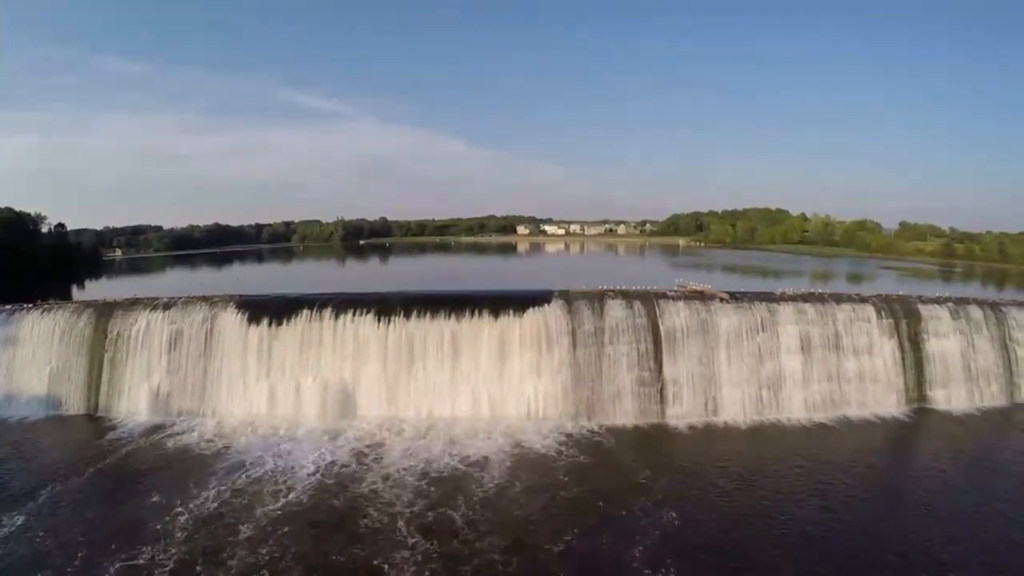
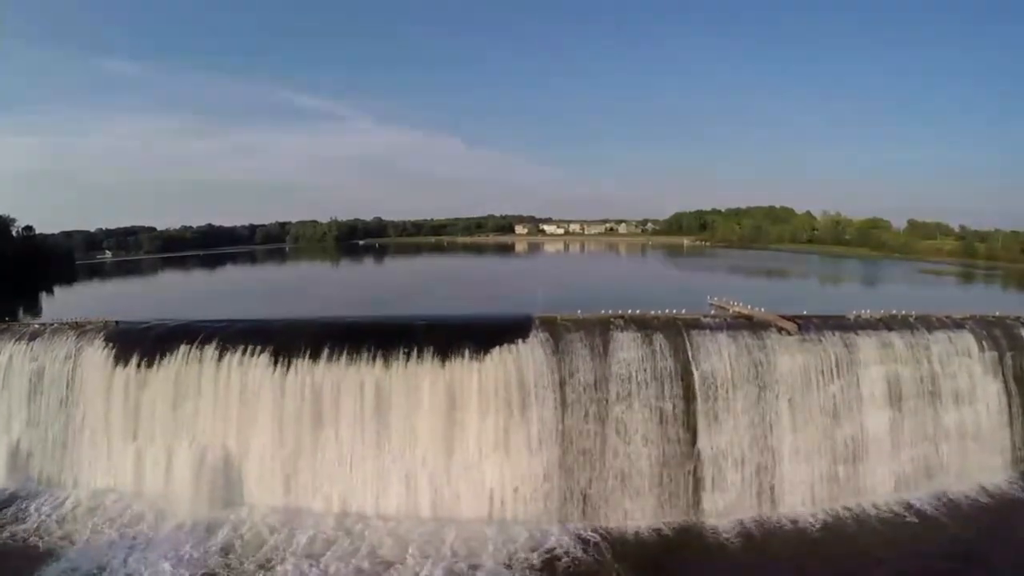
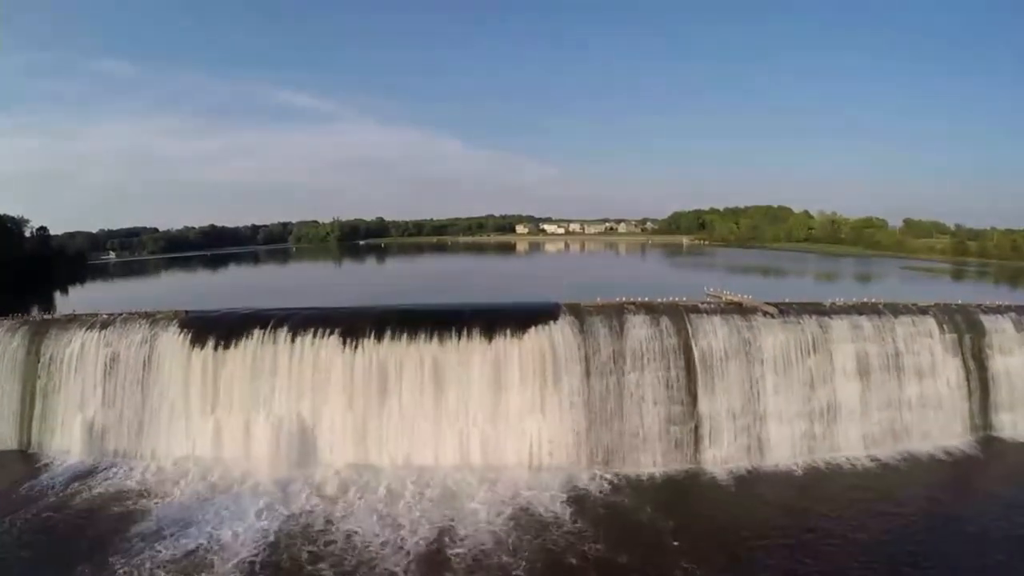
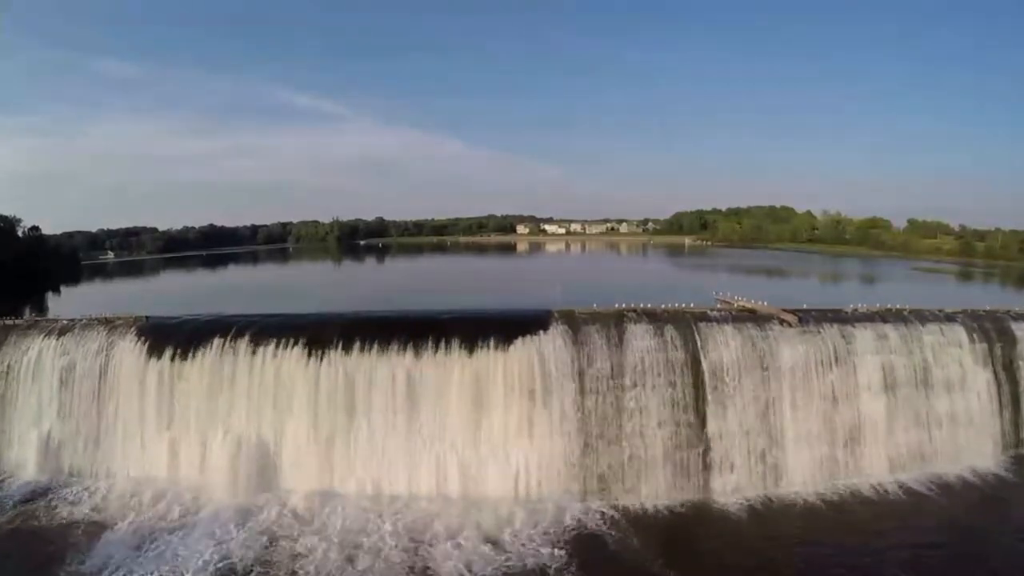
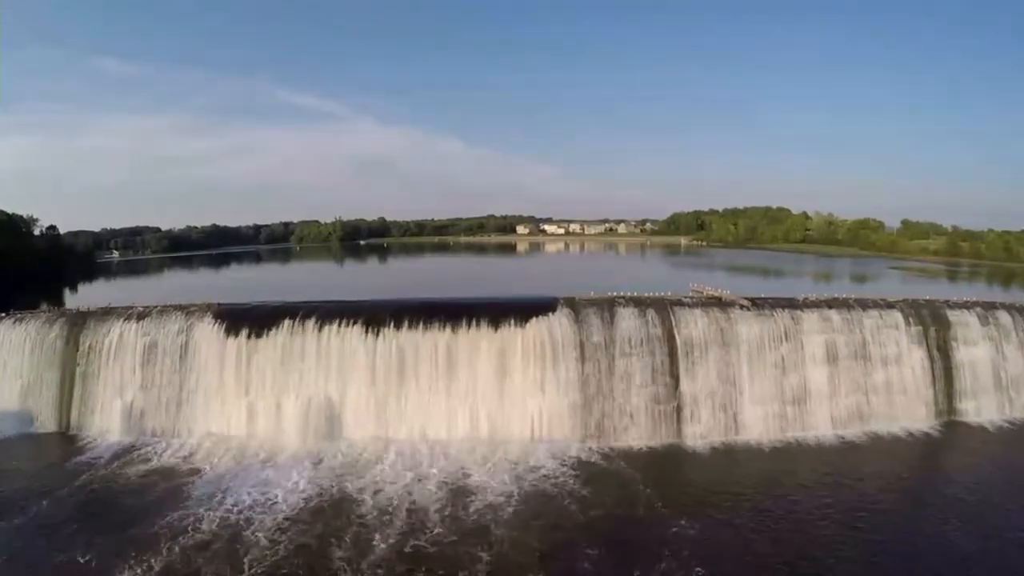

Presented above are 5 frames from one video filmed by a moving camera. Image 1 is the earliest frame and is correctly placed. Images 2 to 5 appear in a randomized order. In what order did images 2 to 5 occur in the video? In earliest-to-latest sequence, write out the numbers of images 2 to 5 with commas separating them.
5, 3, 4, 2
